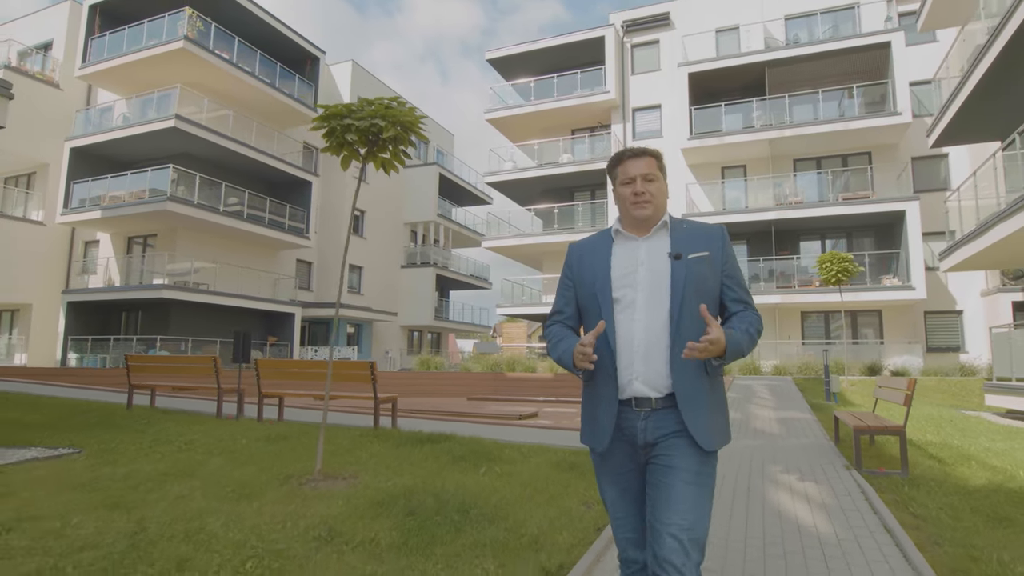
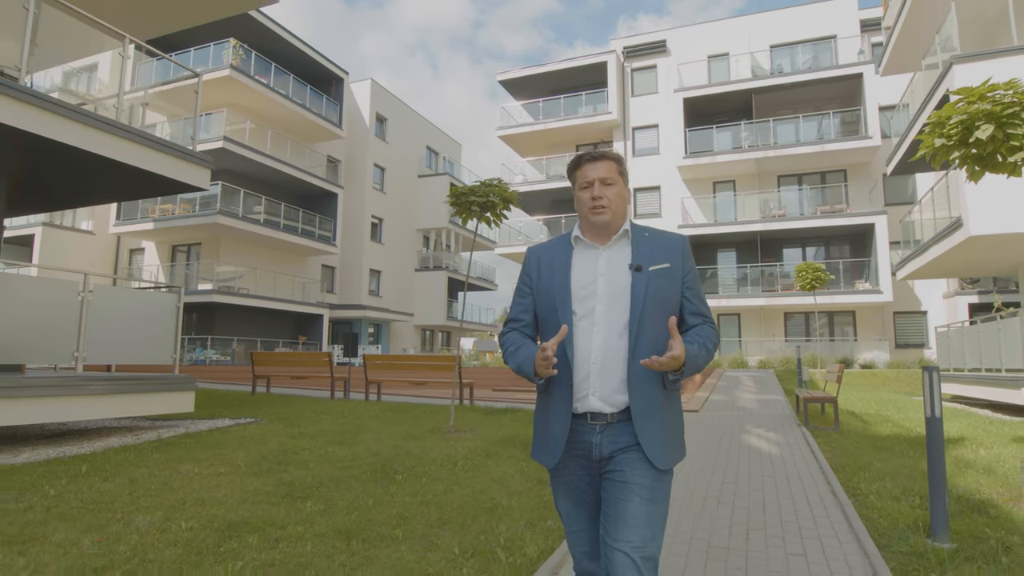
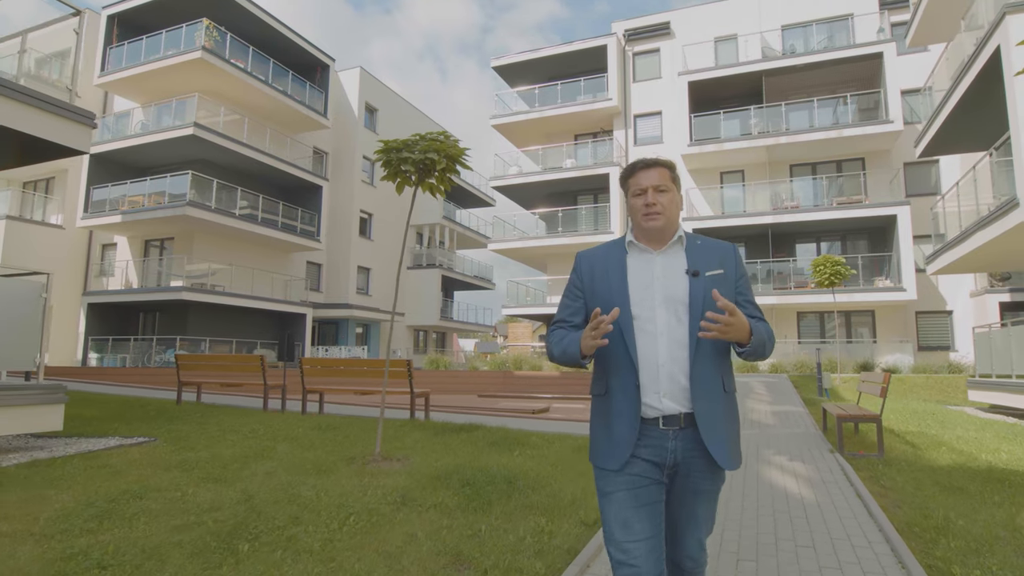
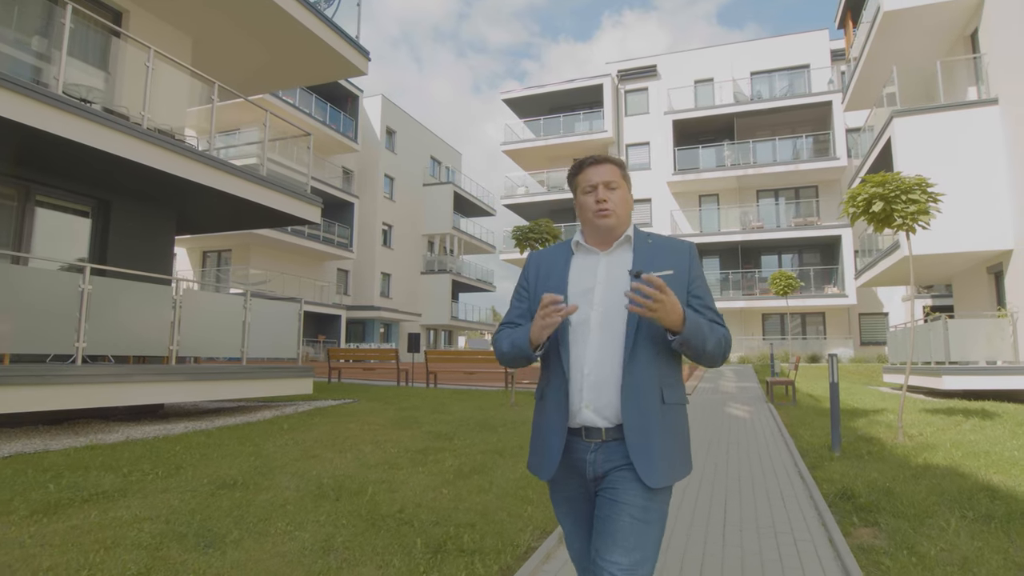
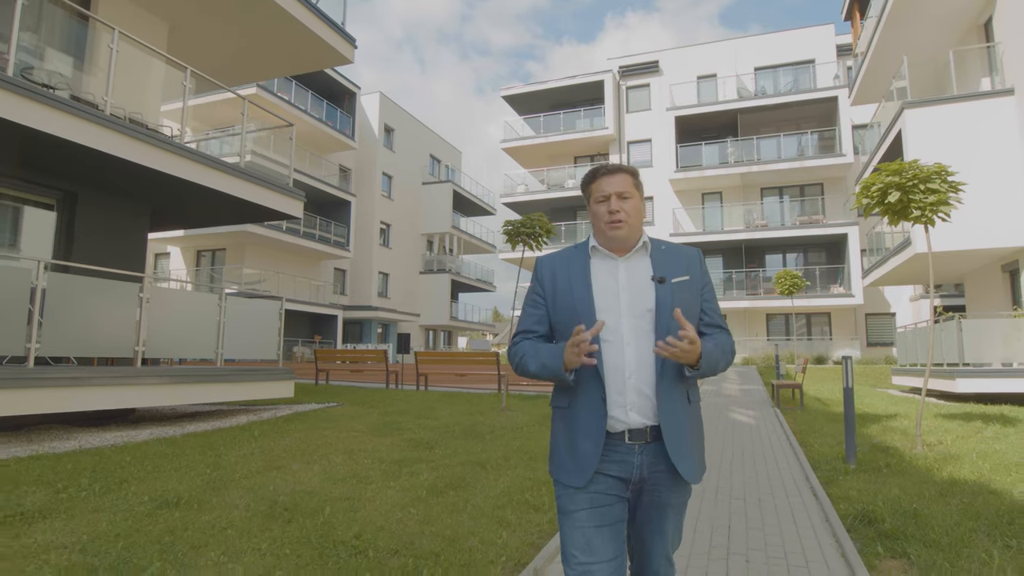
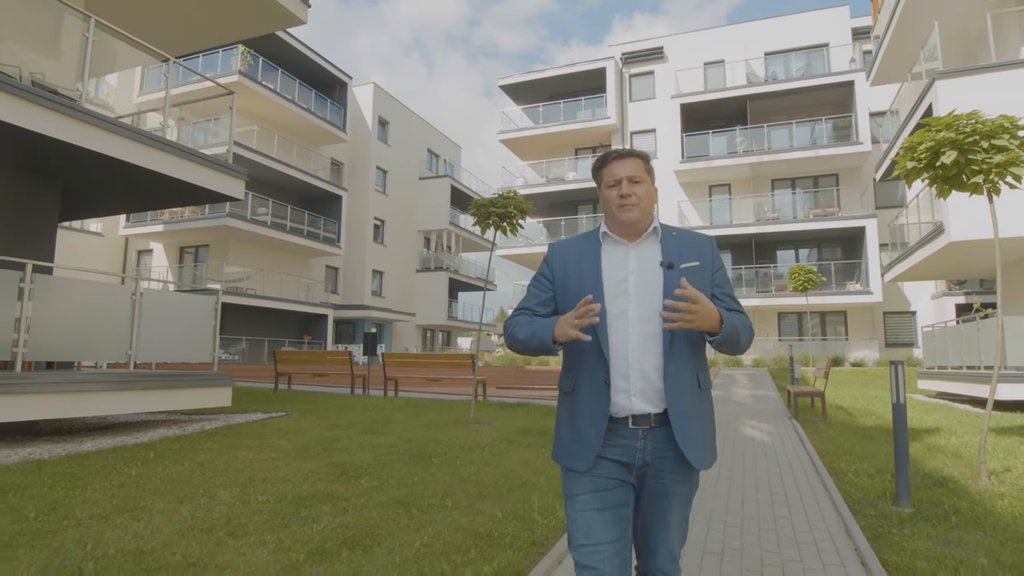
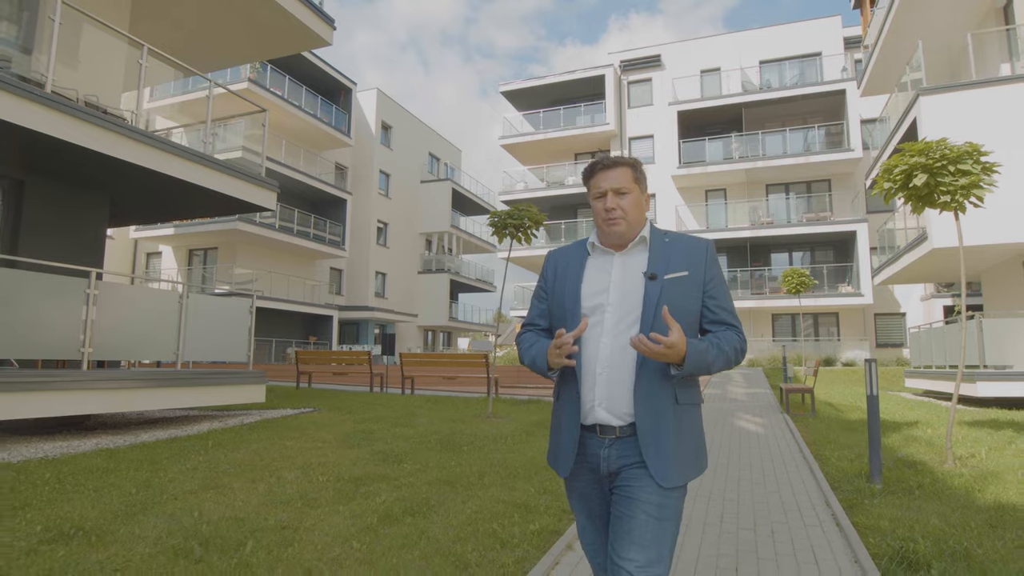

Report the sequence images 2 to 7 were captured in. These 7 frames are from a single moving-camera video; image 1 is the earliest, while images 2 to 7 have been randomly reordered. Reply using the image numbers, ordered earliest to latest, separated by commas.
3, 2, 6, 7, 5, 4
